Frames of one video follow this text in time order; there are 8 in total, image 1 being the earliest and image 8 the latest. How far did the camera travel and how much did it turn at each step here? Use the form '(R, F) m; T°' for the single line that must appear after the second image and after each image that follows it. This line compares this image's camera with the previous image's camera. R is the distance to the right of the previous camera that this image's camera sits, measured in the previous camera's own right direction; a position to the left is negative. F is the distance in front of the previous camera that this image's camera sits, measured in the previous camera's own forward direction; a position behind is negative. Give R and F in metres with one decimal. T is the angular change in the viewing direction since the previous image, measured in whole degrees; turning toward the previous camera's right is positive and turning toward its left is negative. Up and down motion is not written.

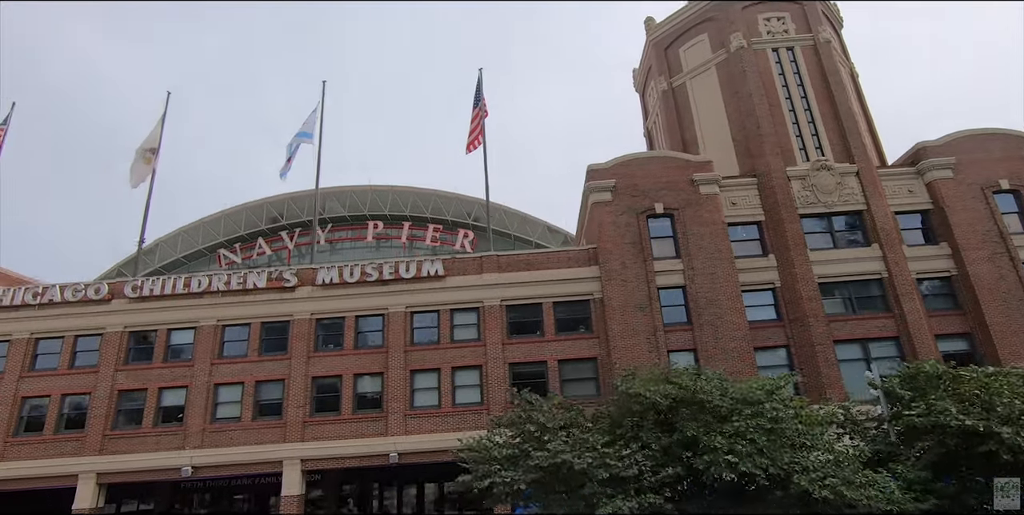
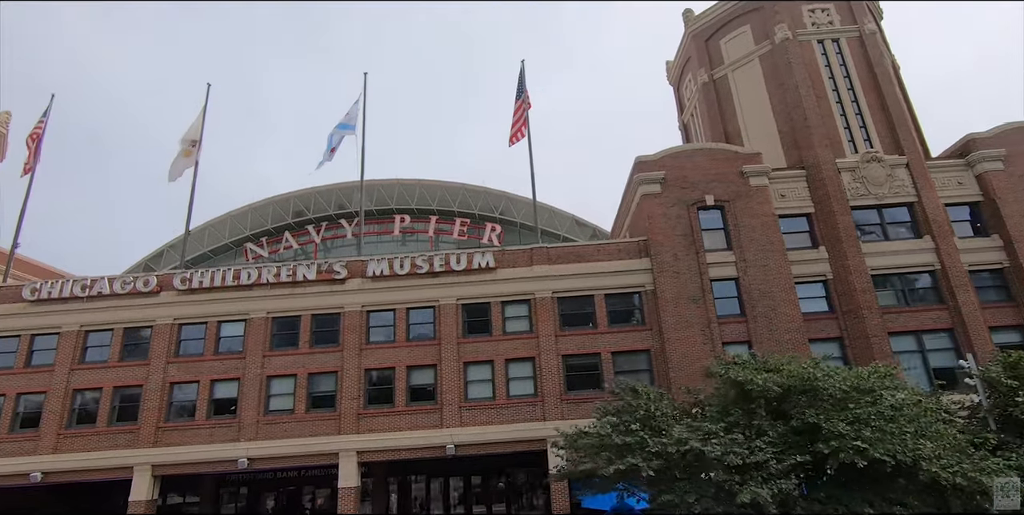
(-2.7, +0.1) m; 0°
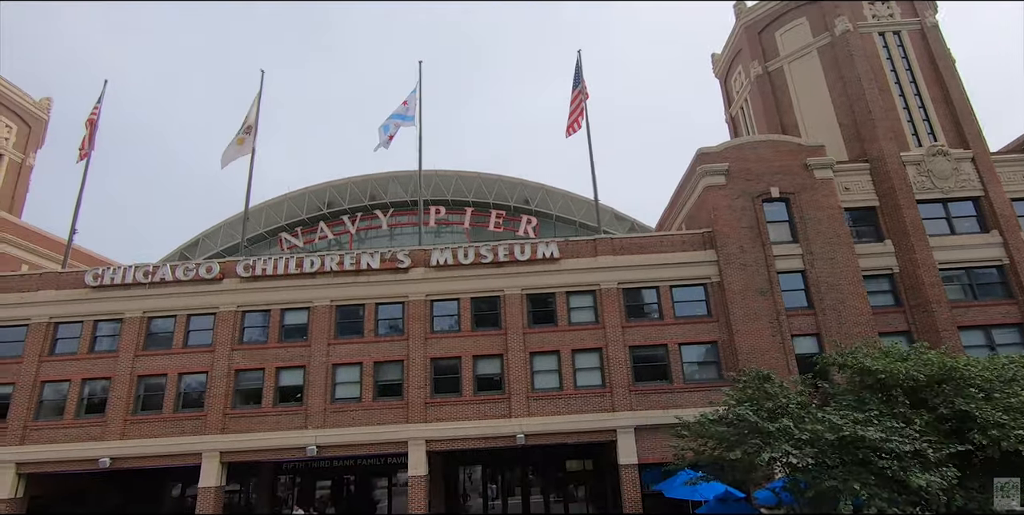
(-3.3, +0.1) m; 0°
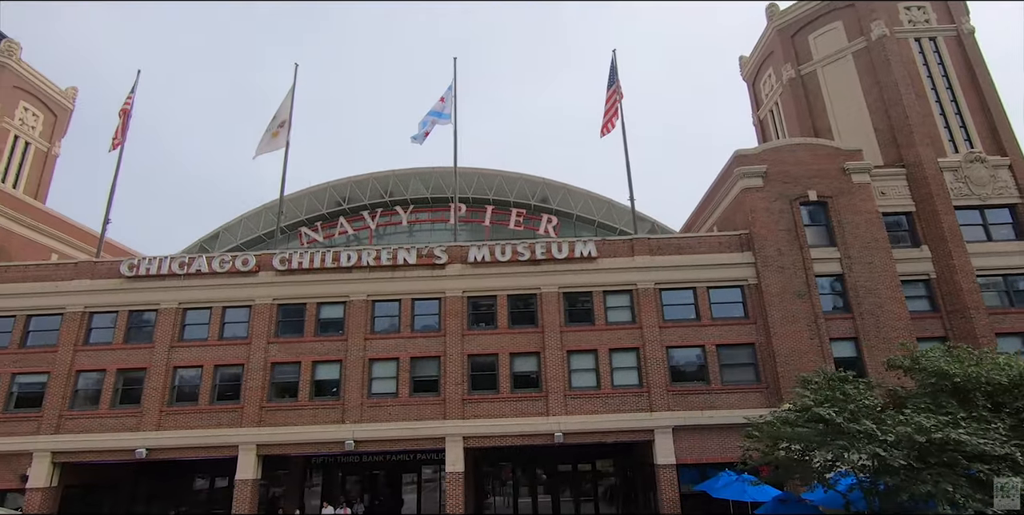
(-2.0, 0.0) m; 0°
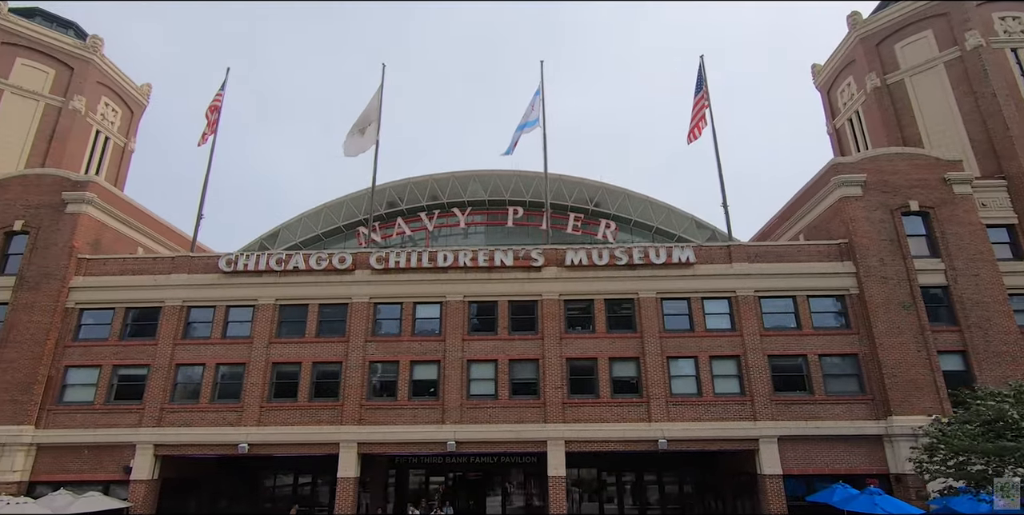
(-4.5, 0.0) m; -1°
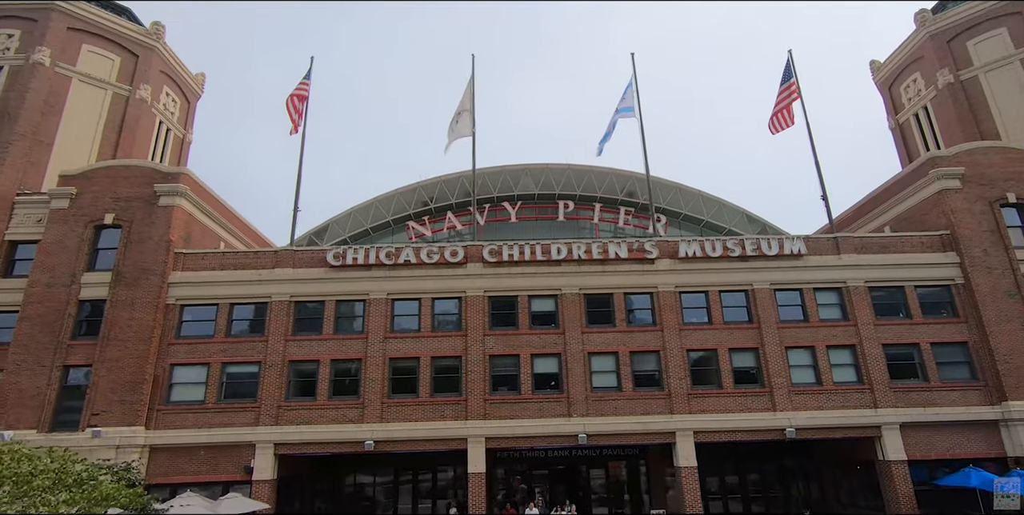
(-7.1, +0.3) m; +3°
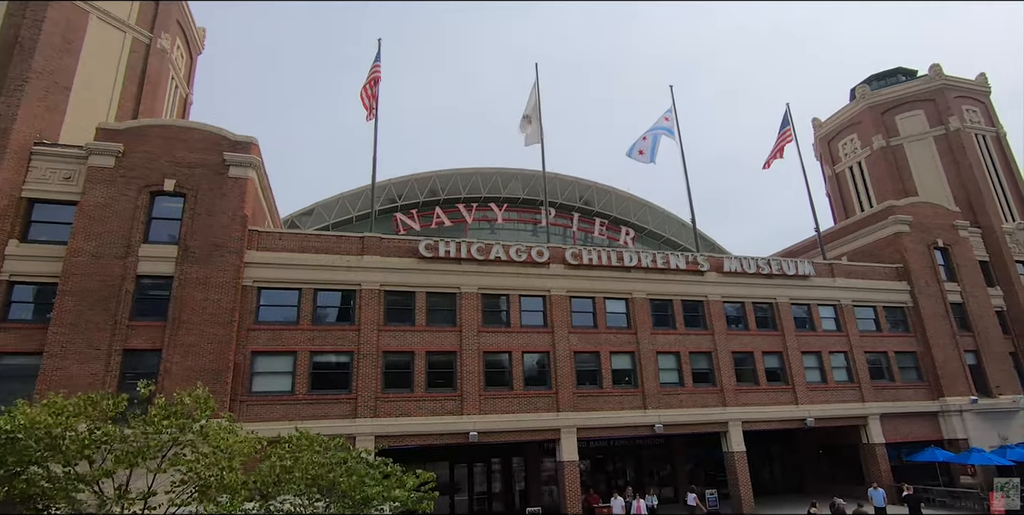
(-11.9, 0.0) m; +15°
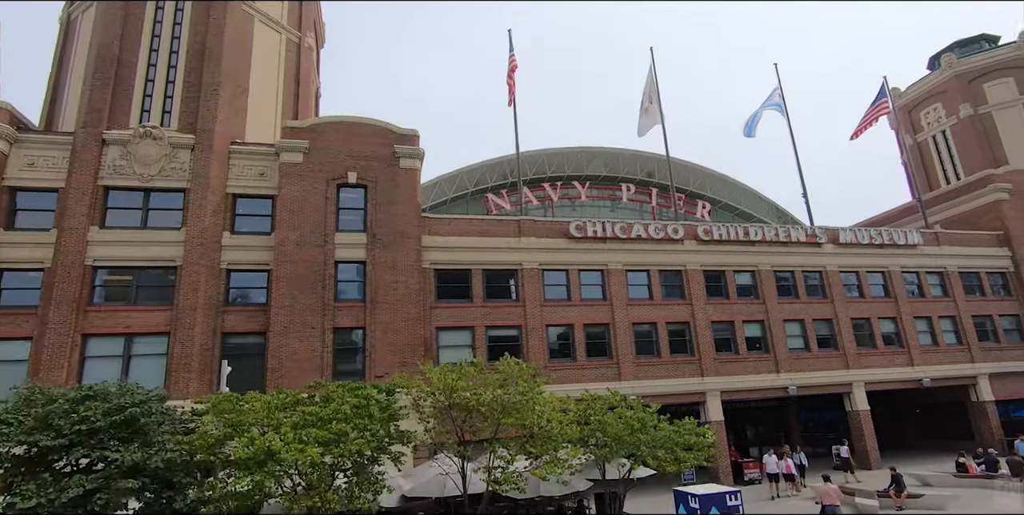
(-7.1, -2.2) m; -1°
